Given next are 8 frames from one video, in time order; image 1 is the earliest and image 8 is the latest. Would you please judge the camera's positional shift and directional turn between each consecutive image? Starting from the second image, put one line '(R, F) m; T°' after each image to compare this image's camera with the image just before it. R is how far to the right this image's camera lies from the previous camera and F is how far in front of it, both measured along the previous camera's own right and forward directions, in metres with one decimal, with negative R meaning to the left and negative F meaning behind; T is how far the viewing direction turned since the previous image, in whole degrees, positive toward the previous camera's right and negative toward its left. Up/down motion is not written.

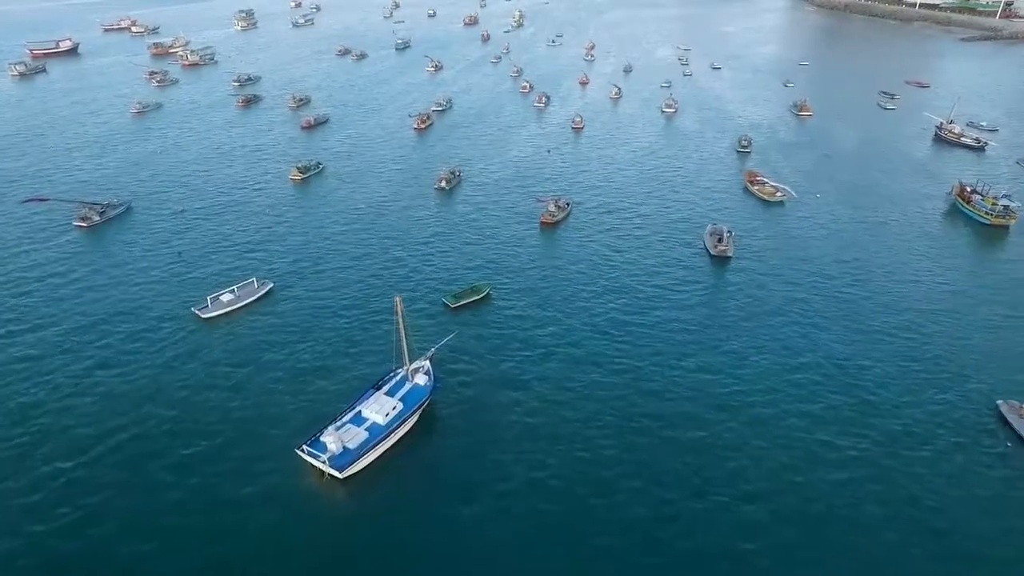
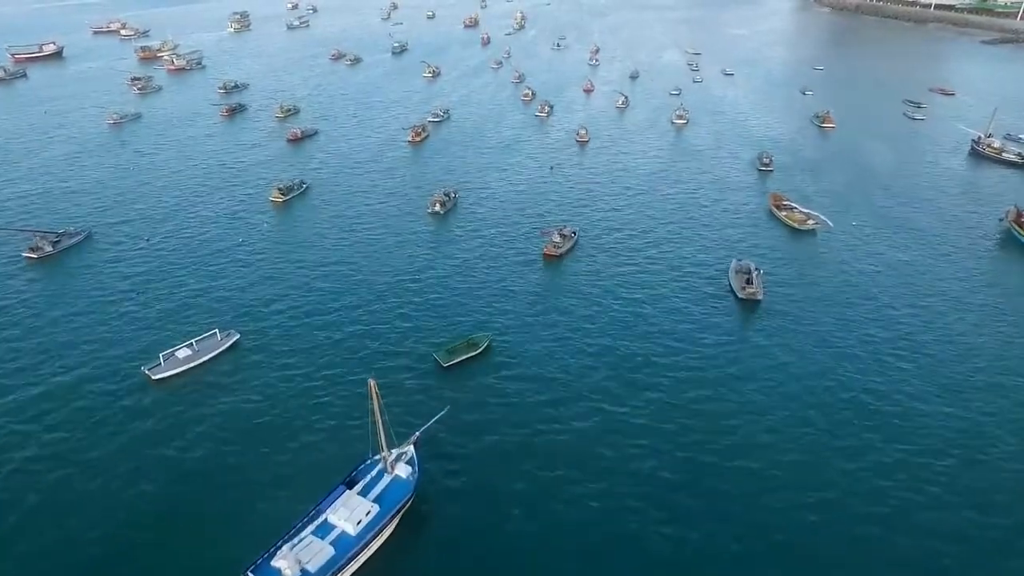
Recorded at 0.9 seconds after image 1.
(+0.1, +12.0) m; 0°
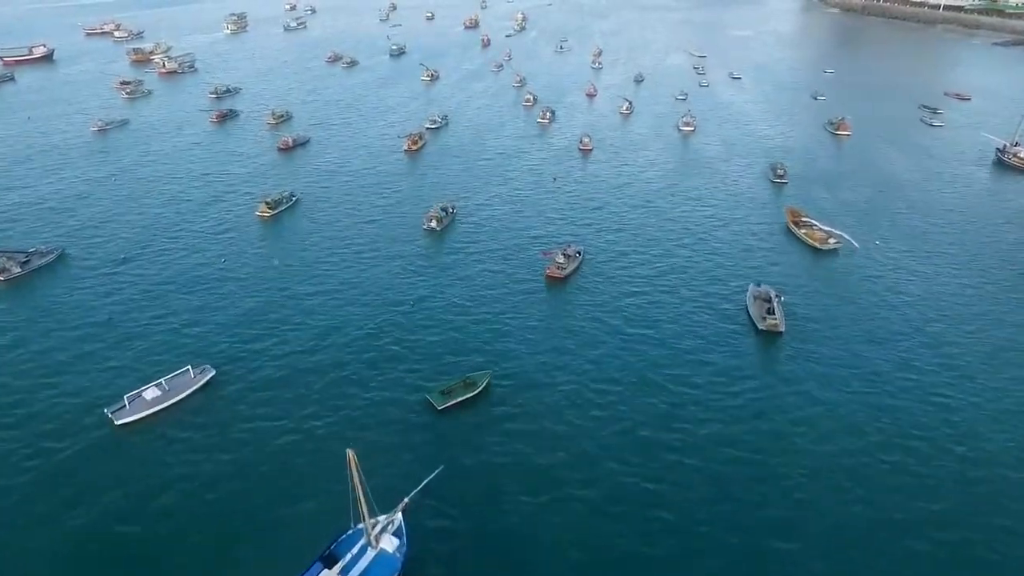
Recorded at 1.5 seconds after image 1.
(0.0, +7.0) m; 0°
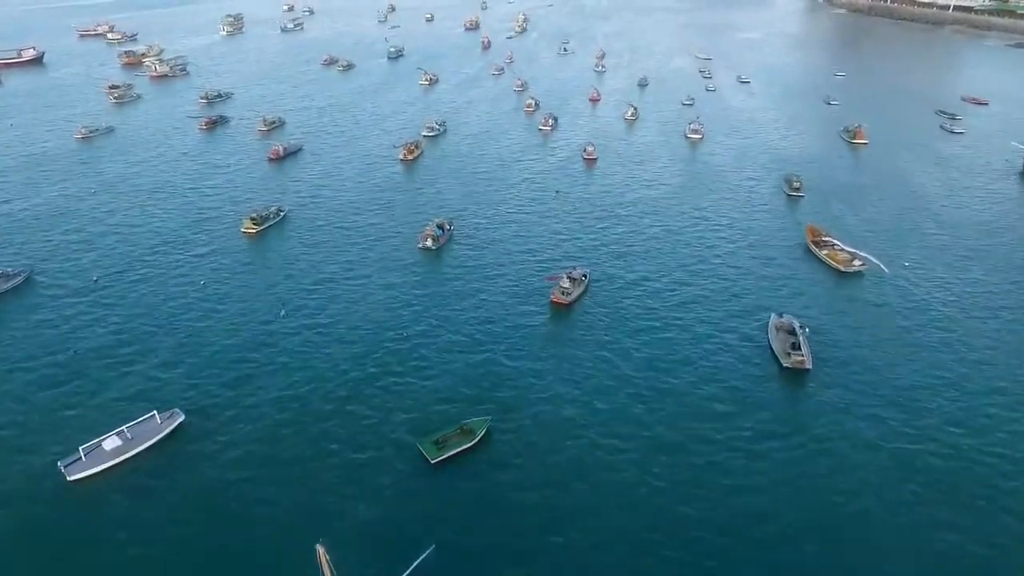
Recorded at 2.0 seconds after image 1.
(0.0, +7.1) m; 0°
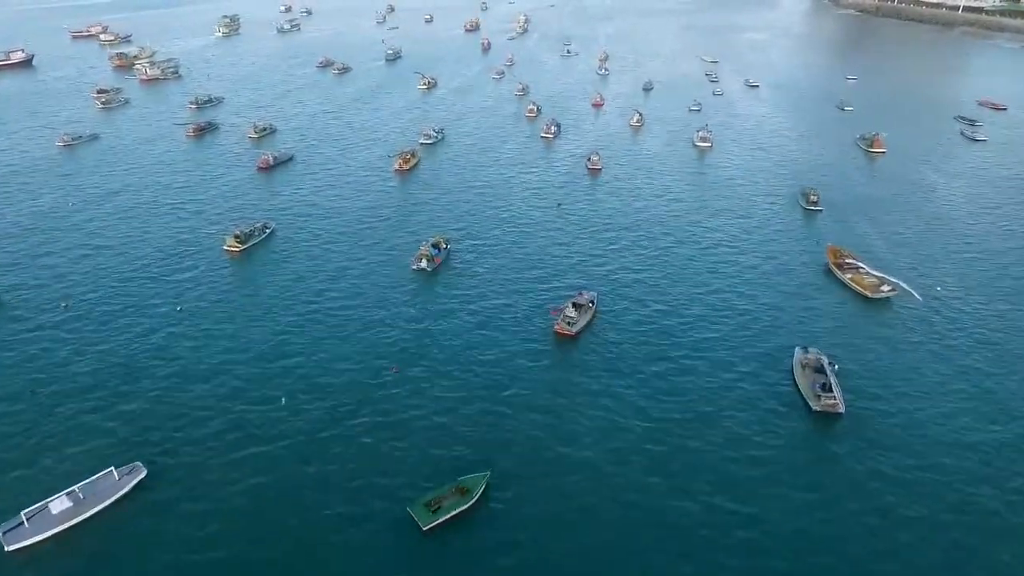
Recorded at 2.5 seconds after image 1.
(+0.1, +7.2) m; 0°
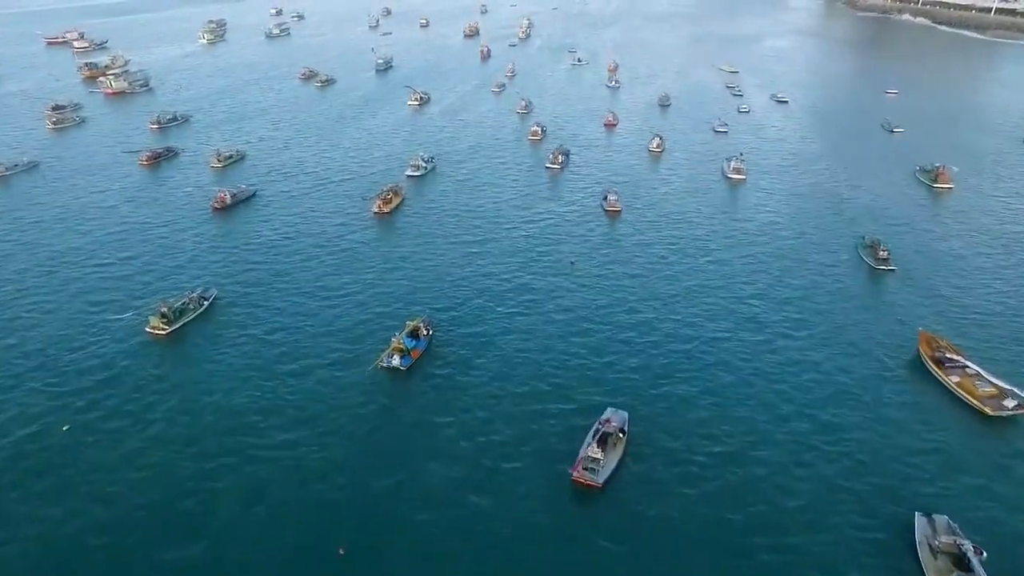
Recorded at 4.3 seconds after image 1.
(+0.1, +22.6) m; 0°
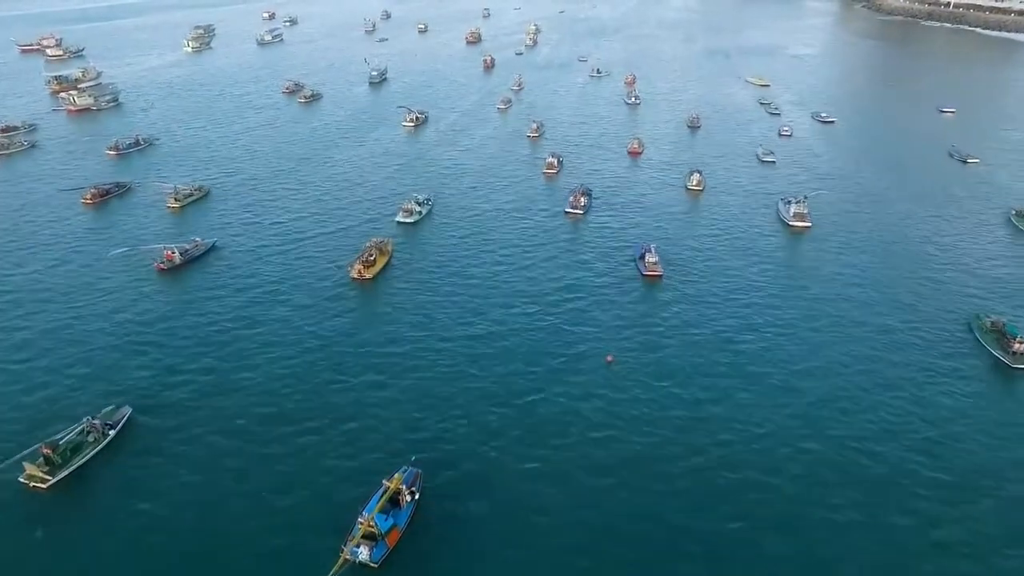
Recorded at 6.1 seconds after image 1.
(-0.9, +24.0) m; 0°
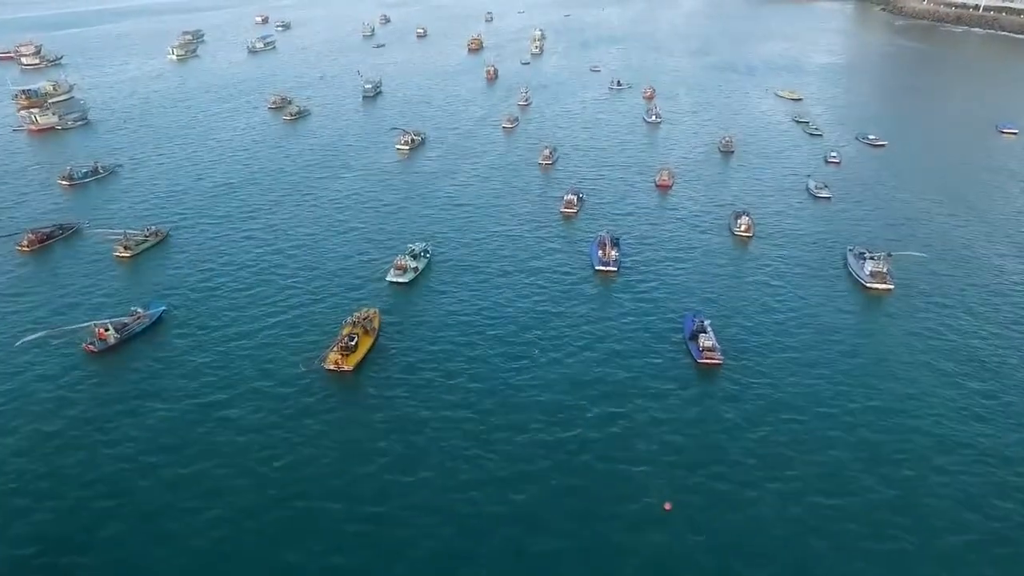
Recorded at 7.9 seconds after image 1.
(-1.2, +20.5) m; 0°
